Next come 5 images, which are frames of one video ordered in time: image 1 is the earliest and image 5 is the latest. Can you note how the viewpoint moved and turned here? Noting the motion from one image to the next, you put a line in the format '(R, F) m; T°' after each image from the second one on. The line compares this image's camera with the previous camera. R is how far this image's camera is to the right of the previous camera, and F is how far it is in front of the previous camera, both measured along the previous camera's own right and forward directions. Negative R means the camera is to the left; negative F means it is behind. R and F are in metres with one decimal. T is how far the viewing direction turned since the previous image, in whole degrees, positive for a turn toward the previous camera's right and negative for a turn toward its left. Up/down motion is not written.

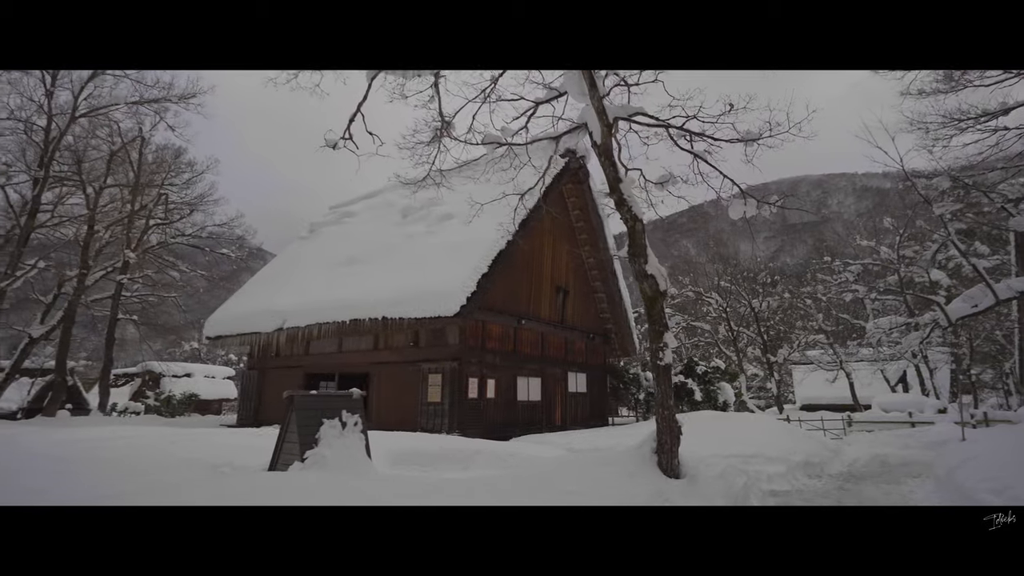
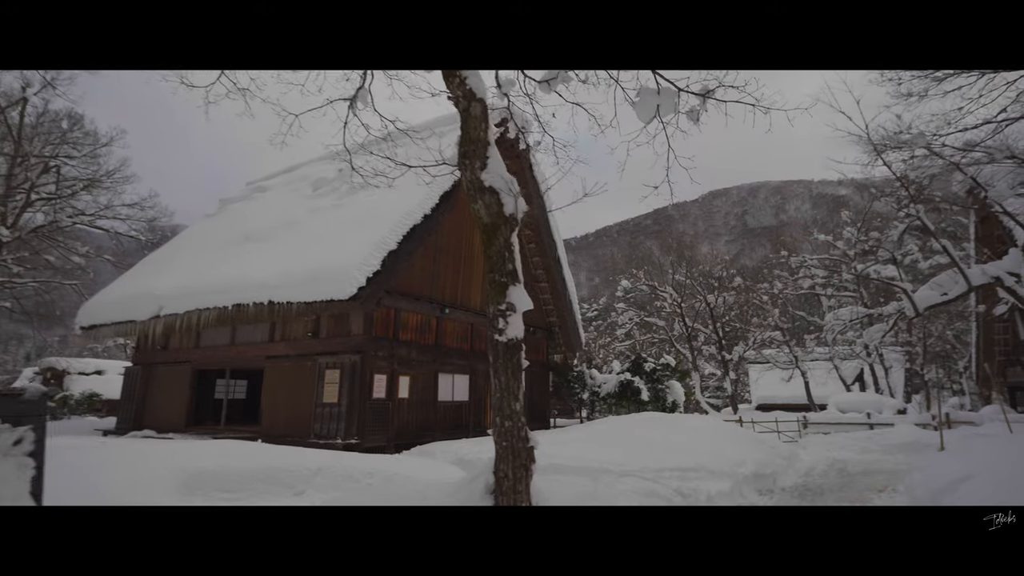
(+0.9, +1.6) m; +4°
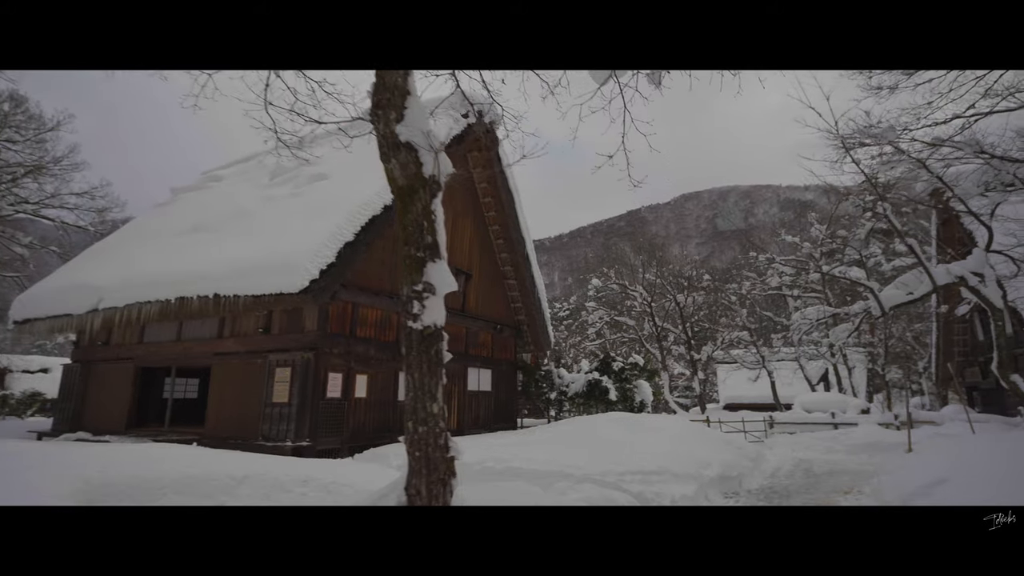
(+0.2, +0.4) m; +3°
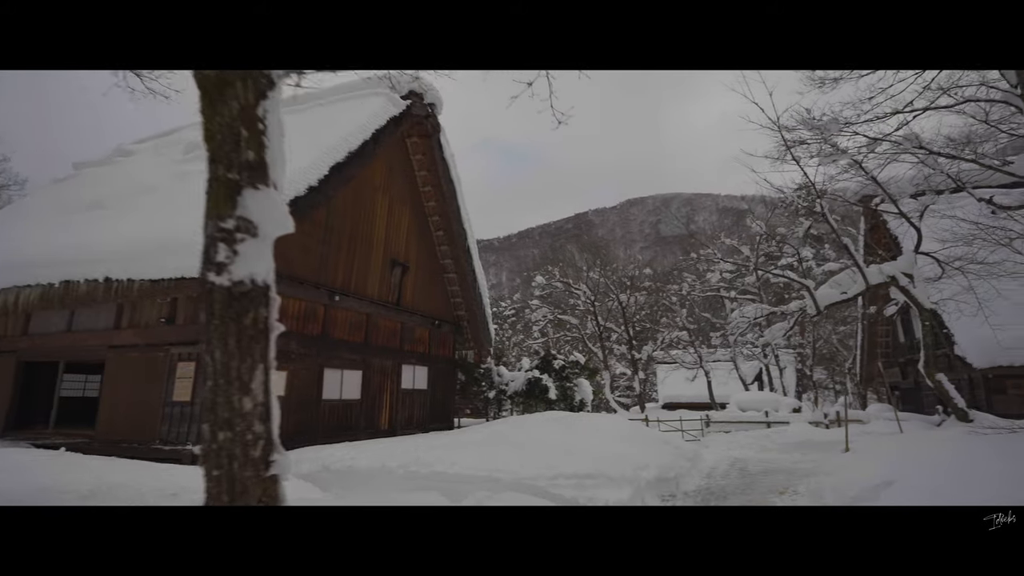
(+0.2, +0.5) m; +6°
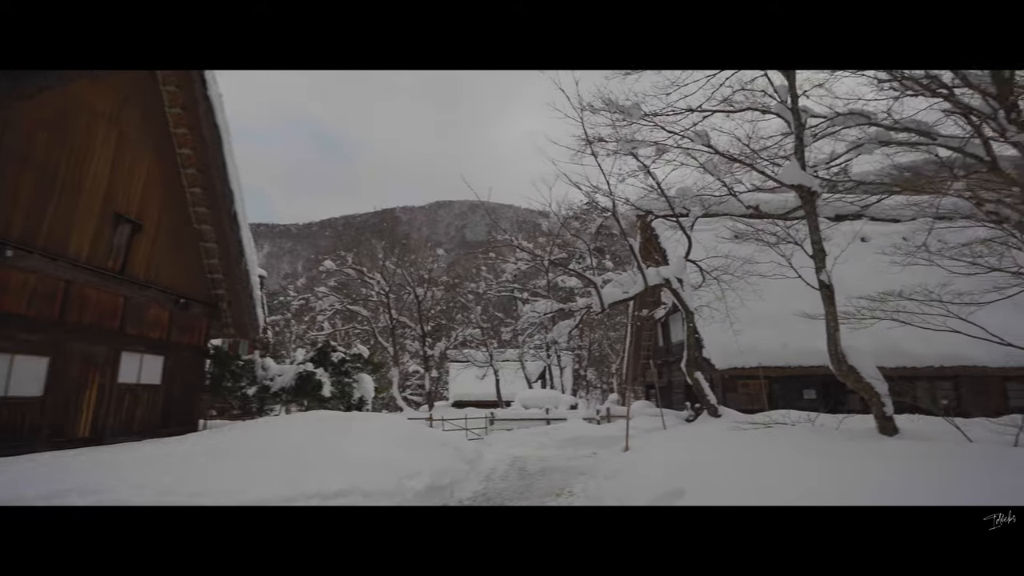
(+0.4, +1.0) m; +21°
